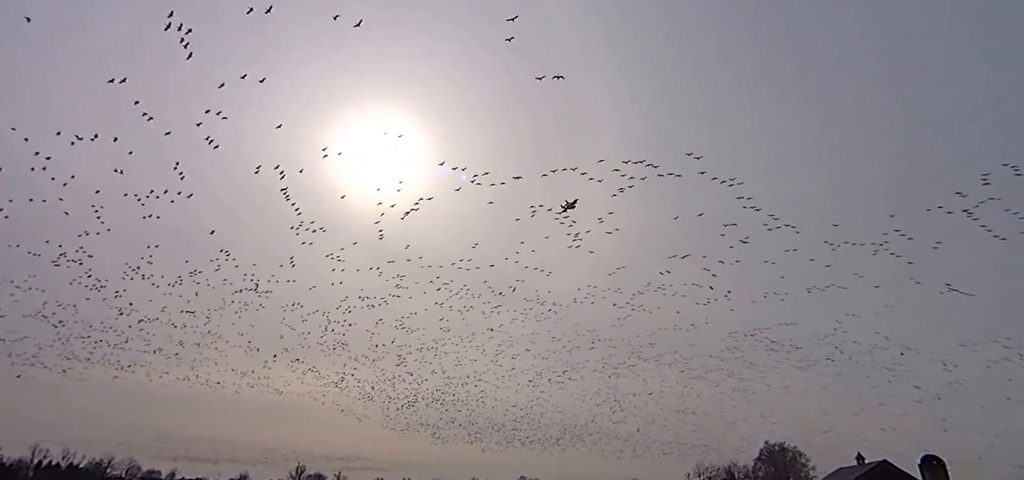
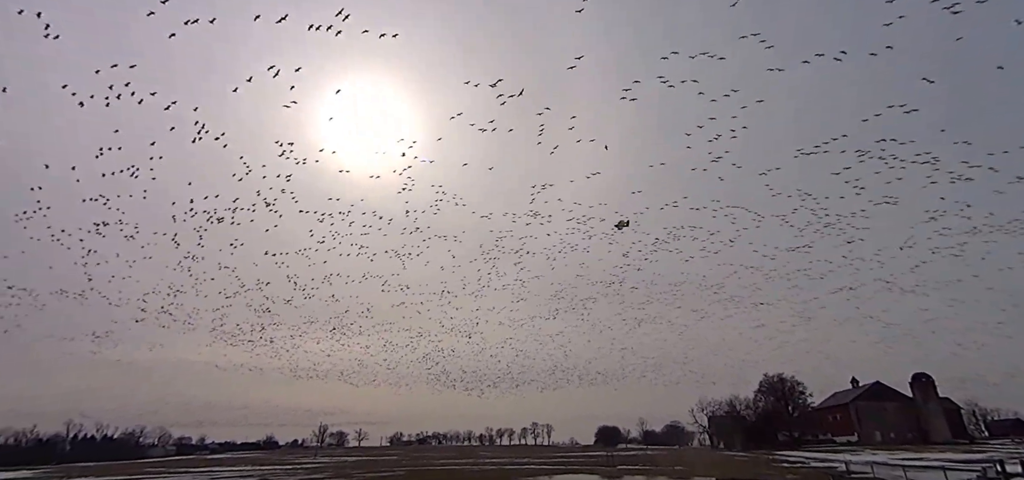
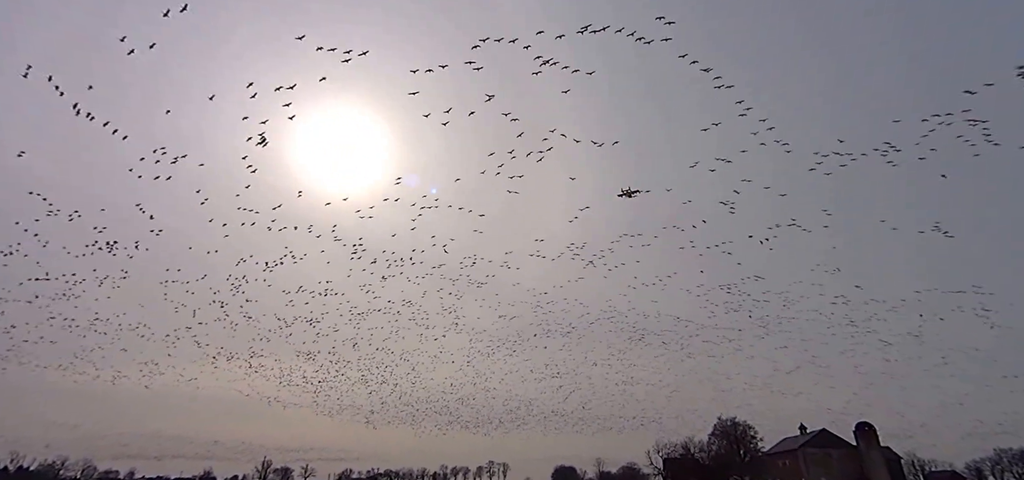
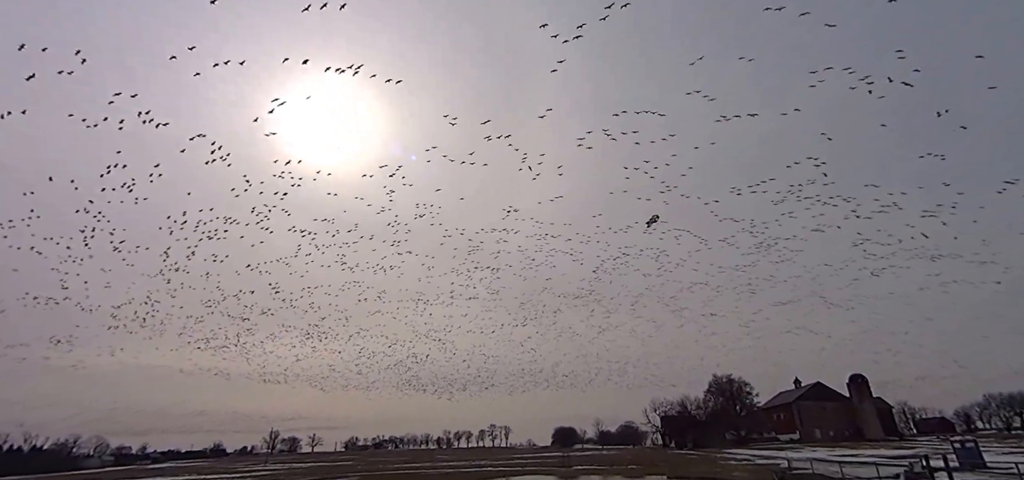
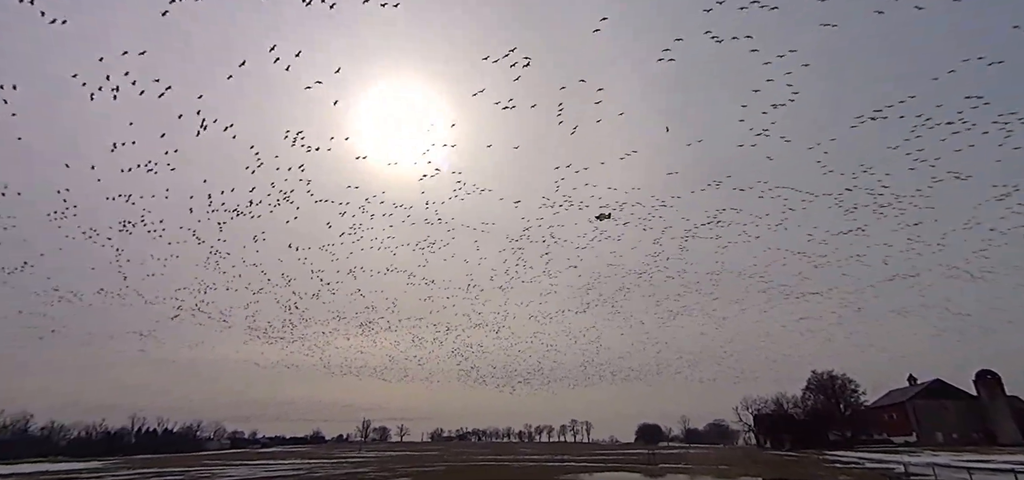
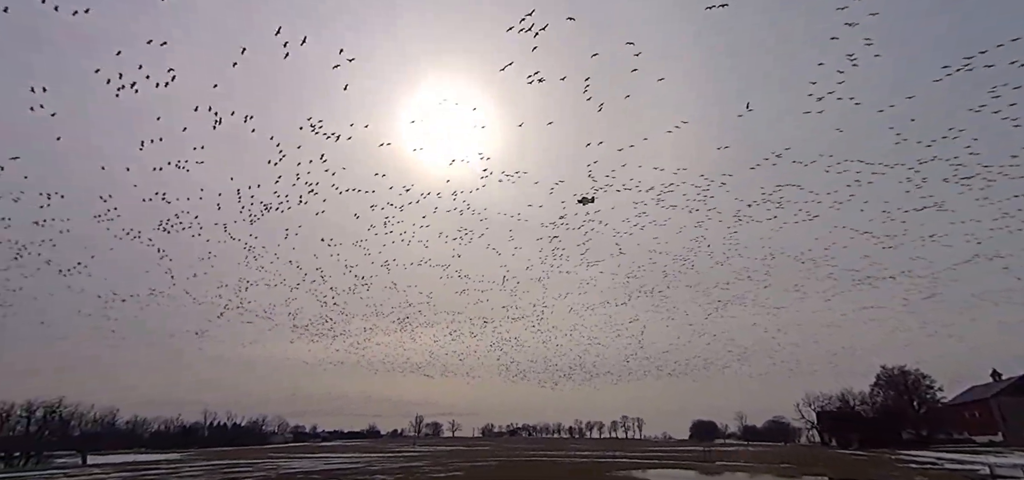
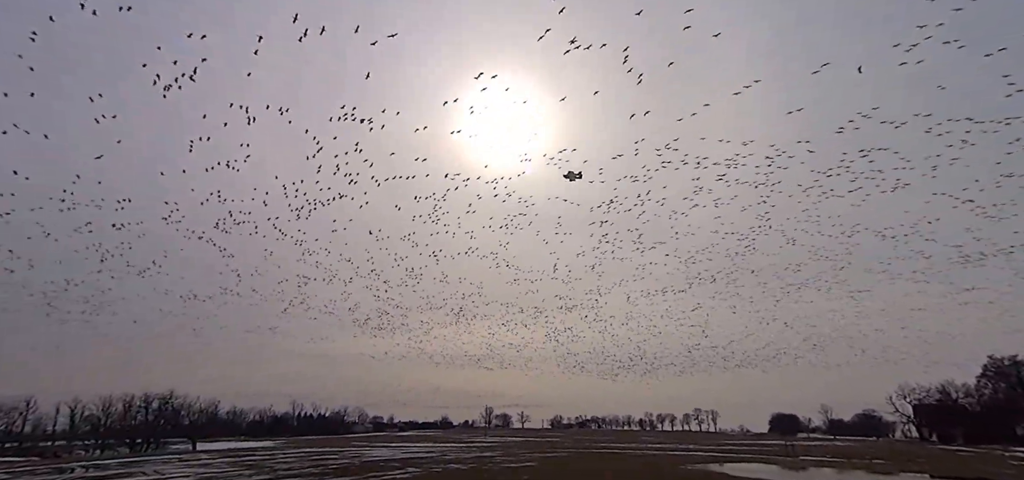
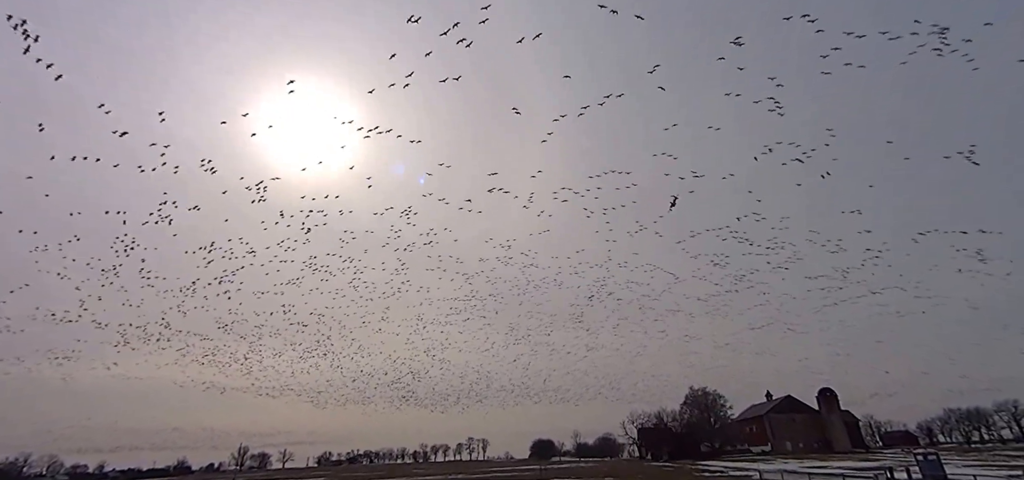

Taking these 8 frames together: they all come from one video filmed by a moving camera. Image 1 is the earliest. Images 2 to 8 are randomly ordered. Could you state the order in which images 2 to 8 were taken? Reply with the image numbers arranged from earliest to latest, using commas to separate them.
3, 8, 4, 2, 5, 6, 7
